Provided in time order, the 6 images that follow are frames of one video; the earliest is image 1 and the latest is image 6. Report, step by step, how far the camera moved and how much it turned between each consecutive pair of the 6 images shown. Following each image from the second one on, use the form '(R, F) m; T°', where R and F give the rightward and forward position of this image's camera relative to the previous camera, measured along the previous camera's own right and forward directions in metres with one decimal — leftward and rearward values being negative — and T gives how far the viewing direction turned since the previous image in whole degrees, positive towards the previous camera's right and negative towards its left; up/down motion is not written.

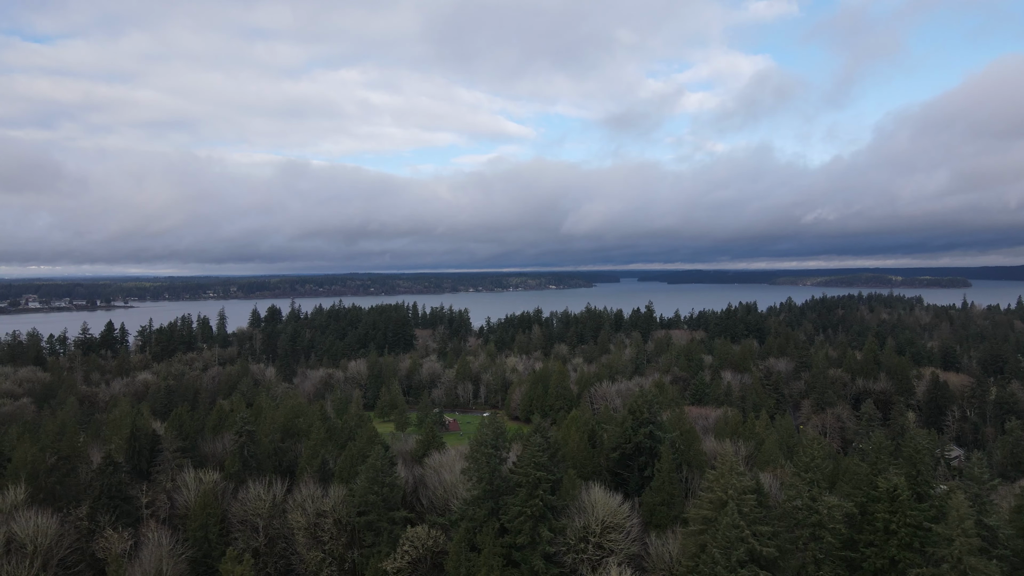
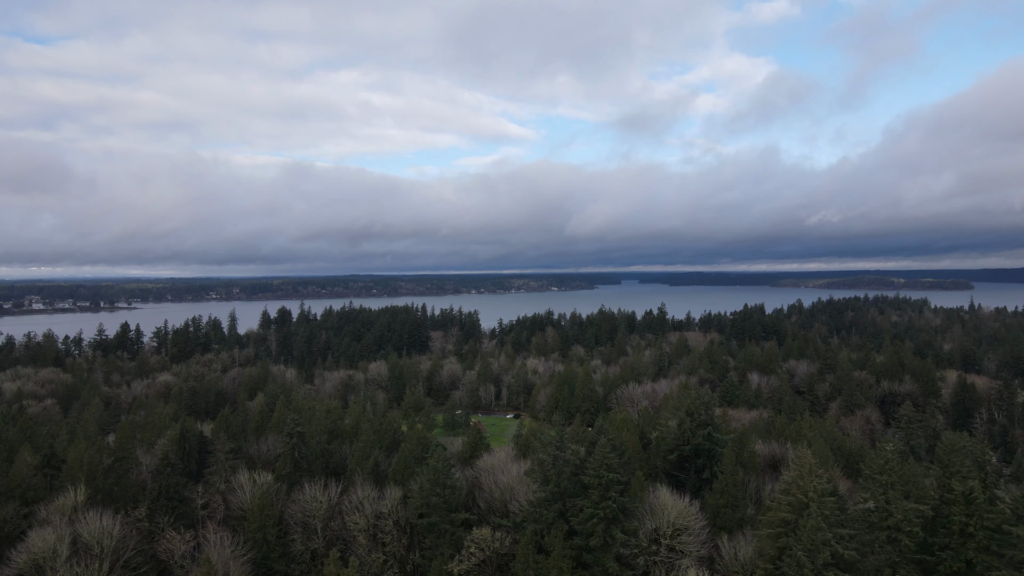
(-2.8, 0.0) m; 0°
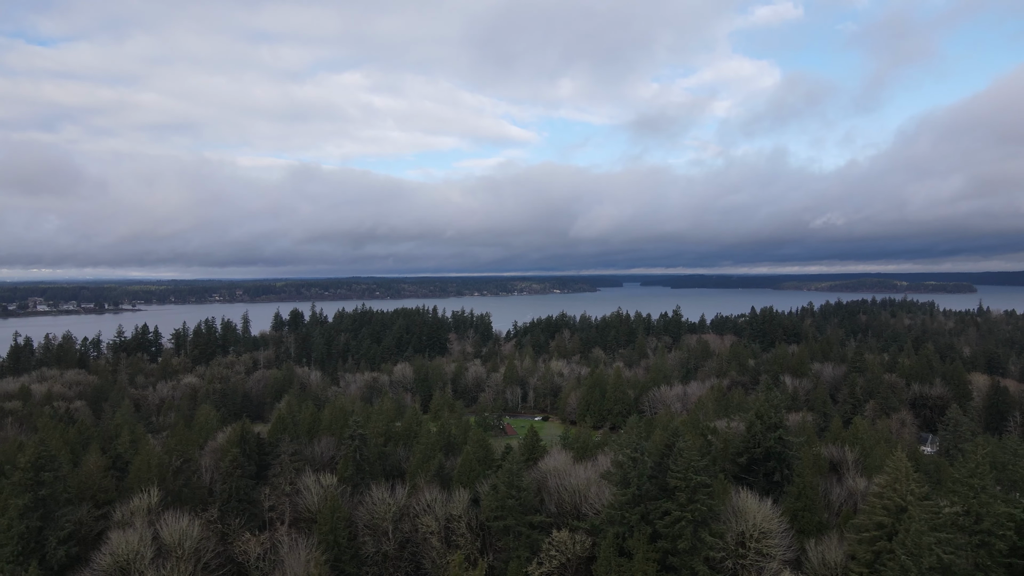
(-3.4, 0.0) m; 0°
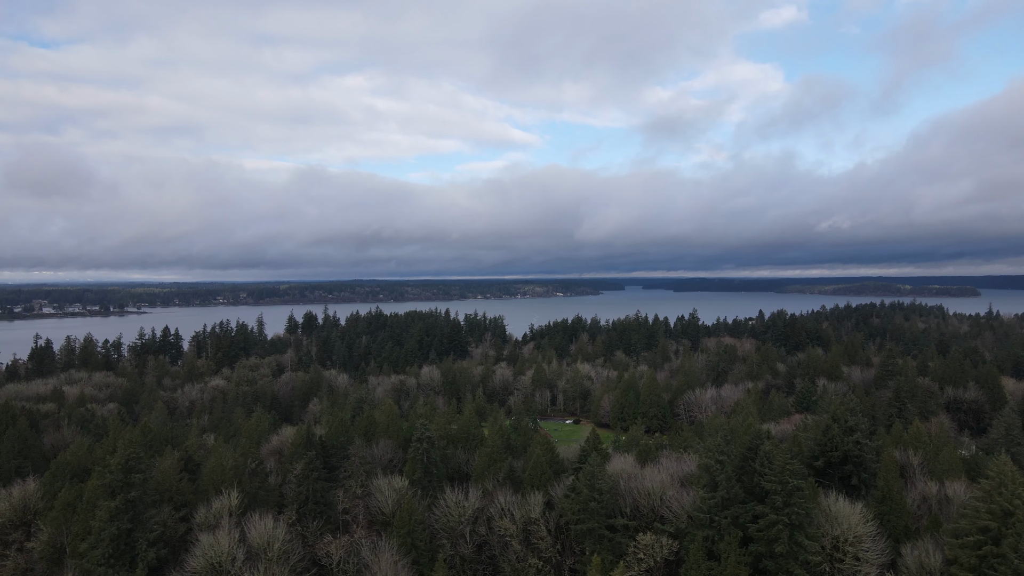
(-3.6, 0.0) m; 0°
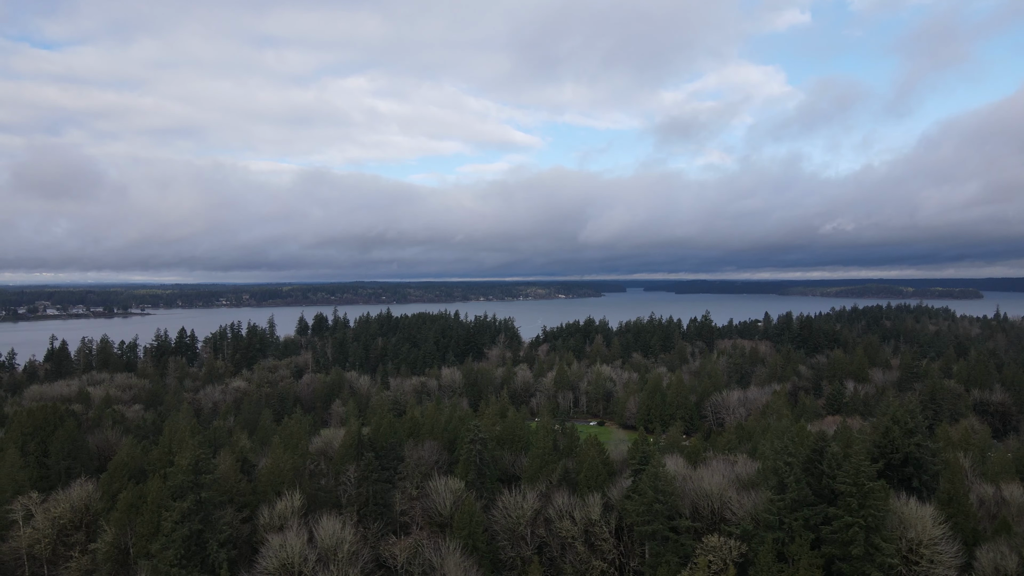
(-2.9, 0.0) m; 0°
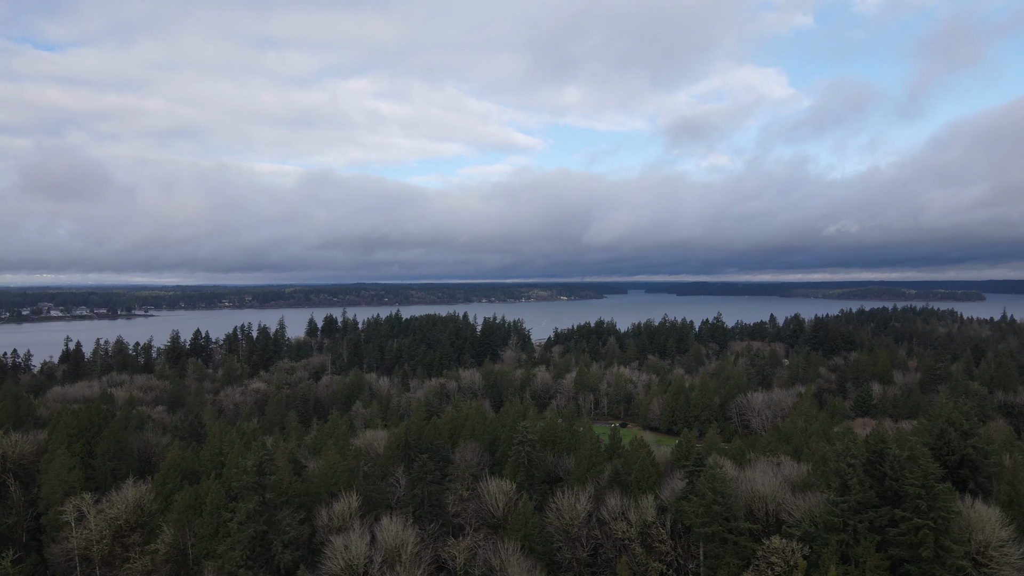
(-2.6, 0.0) m; 0°
